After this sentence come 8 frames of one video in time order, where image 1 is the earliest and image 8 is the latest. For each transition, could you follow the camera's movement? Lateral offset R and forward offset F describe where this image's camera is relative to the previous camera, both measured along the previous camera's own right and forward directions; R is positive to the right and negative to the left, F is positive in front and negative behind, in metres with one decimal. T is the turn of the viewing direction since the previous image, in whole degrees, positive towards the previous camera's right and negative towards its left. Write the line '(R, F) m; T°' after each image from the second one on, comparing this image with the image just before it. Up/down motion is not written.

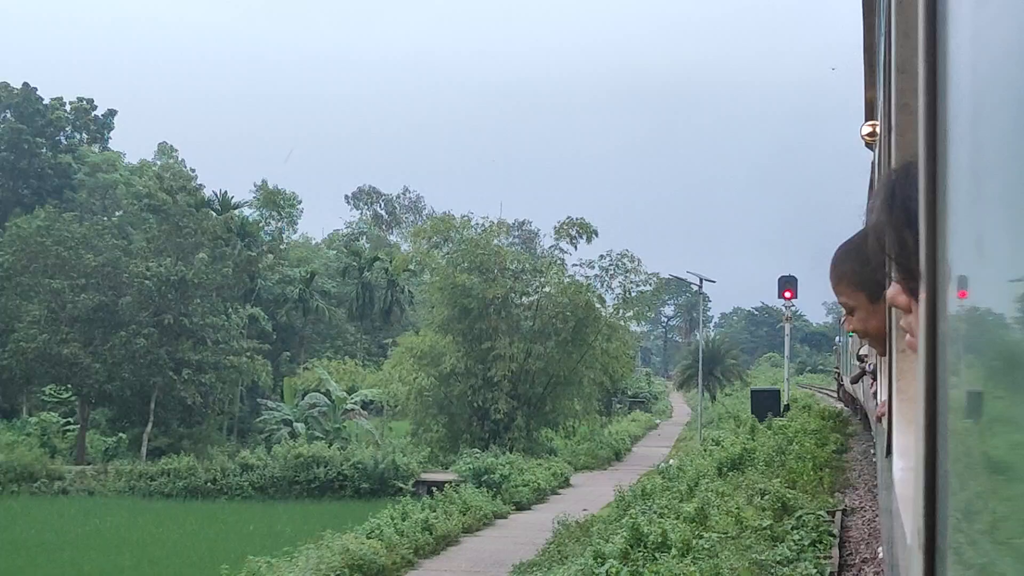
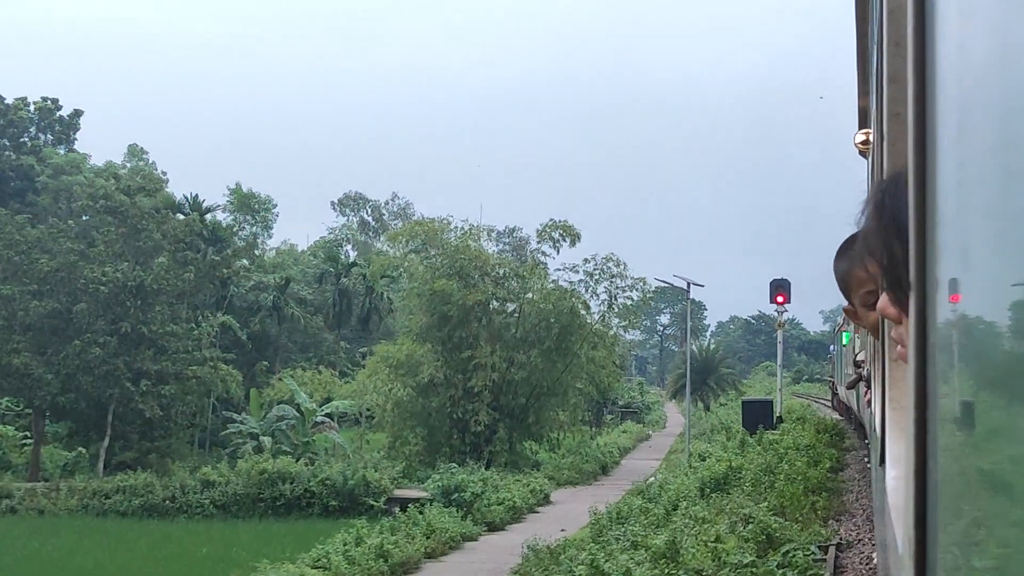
(+0.2, +1.1) m; 0°
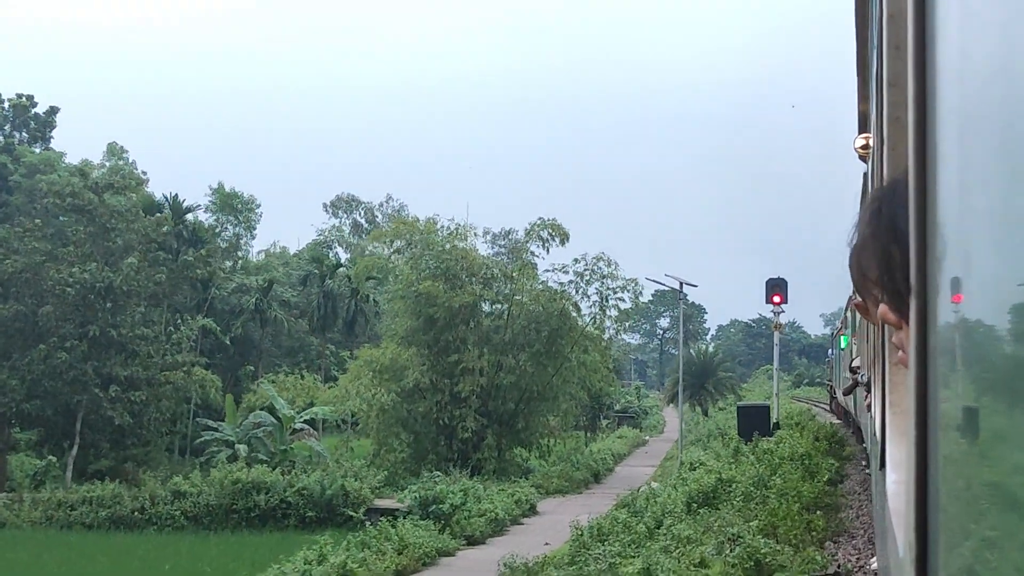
(+0.1, +0.8) m; 0°
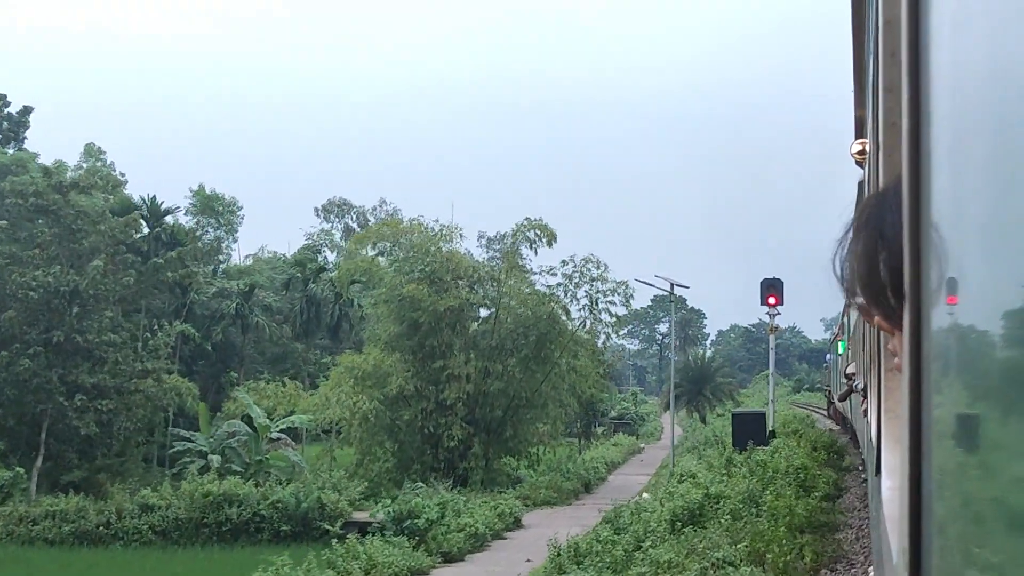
(+0.1, +0.8) m; 0°
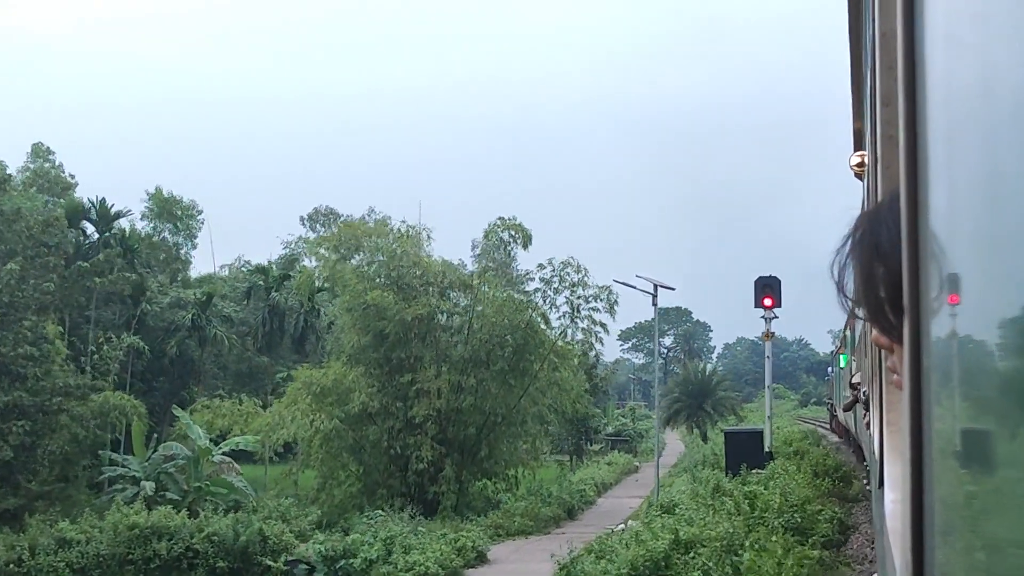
(+0.3, +1.9) m; 0°
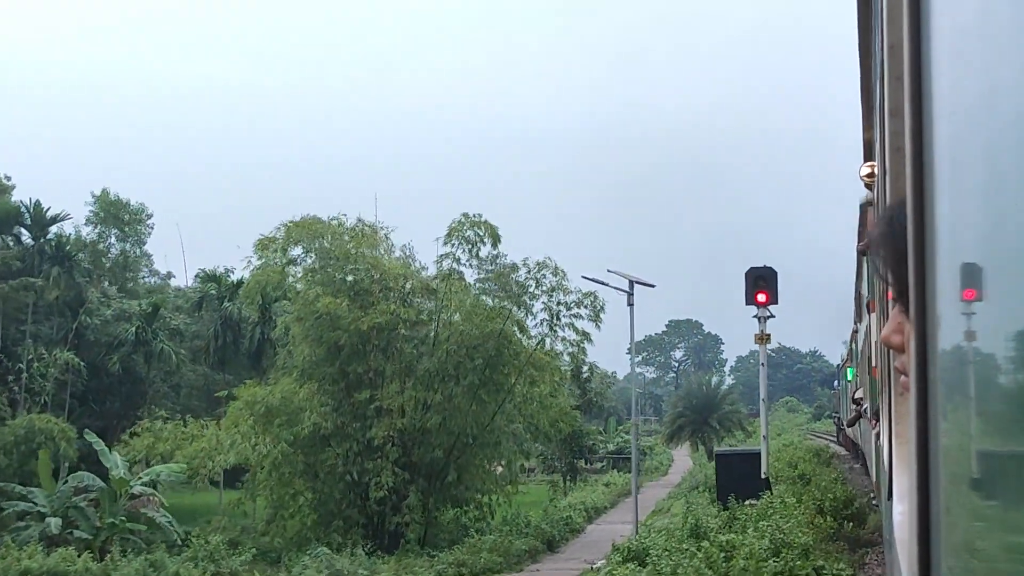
(+0.4, +2.1) m; 0°
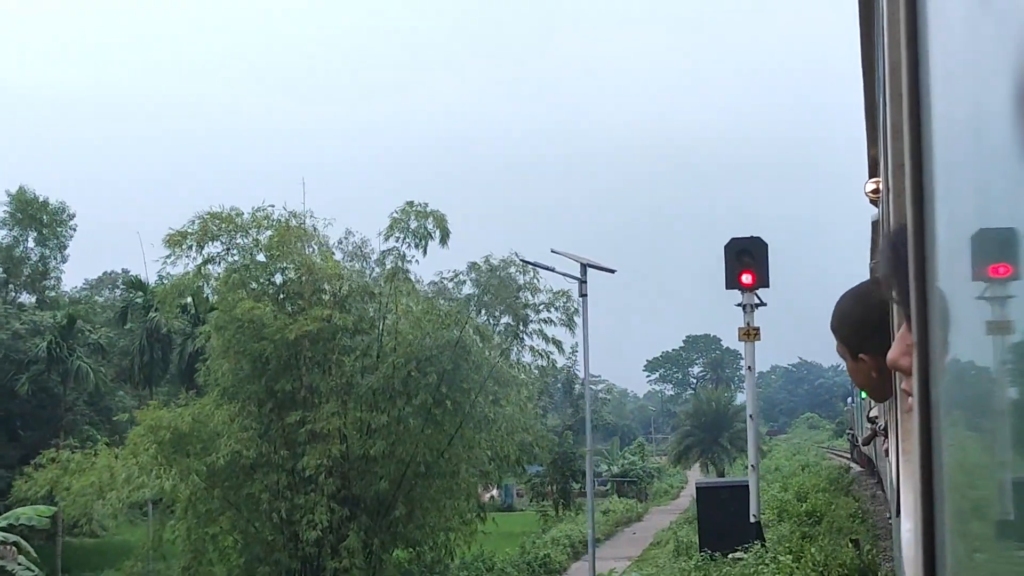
(+0.5, +2.7) m; -1°
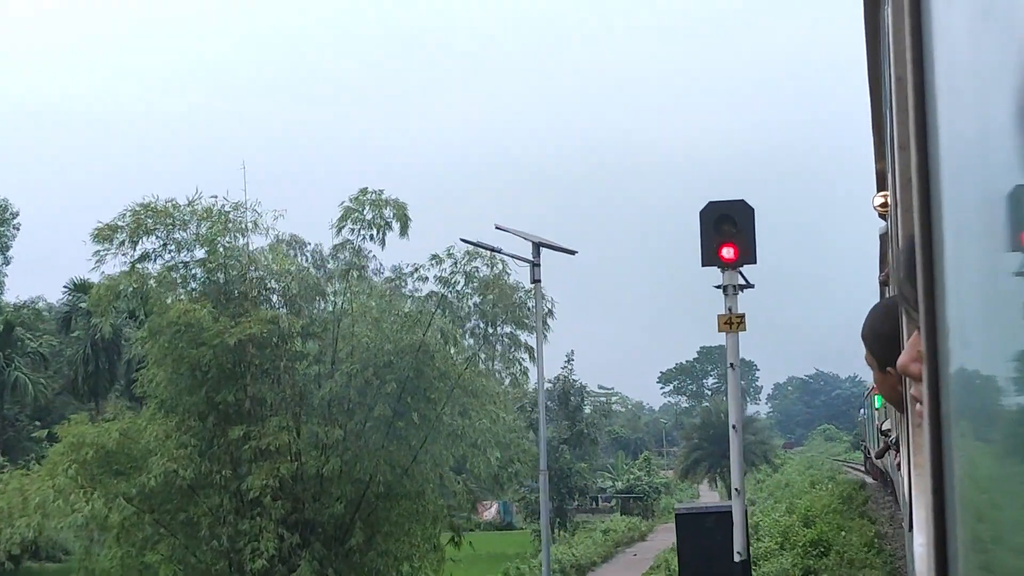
(+0.3, +1.6) m; 0°
